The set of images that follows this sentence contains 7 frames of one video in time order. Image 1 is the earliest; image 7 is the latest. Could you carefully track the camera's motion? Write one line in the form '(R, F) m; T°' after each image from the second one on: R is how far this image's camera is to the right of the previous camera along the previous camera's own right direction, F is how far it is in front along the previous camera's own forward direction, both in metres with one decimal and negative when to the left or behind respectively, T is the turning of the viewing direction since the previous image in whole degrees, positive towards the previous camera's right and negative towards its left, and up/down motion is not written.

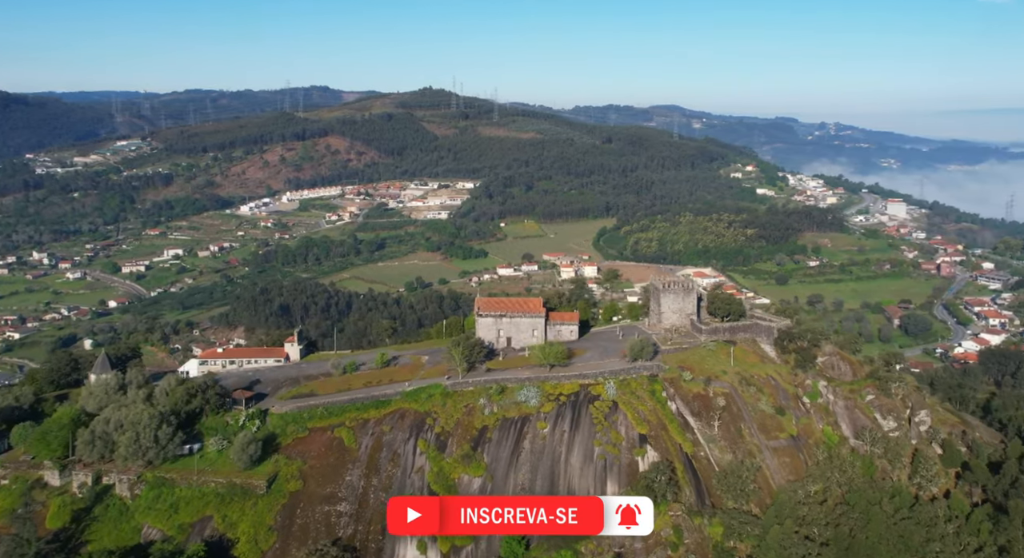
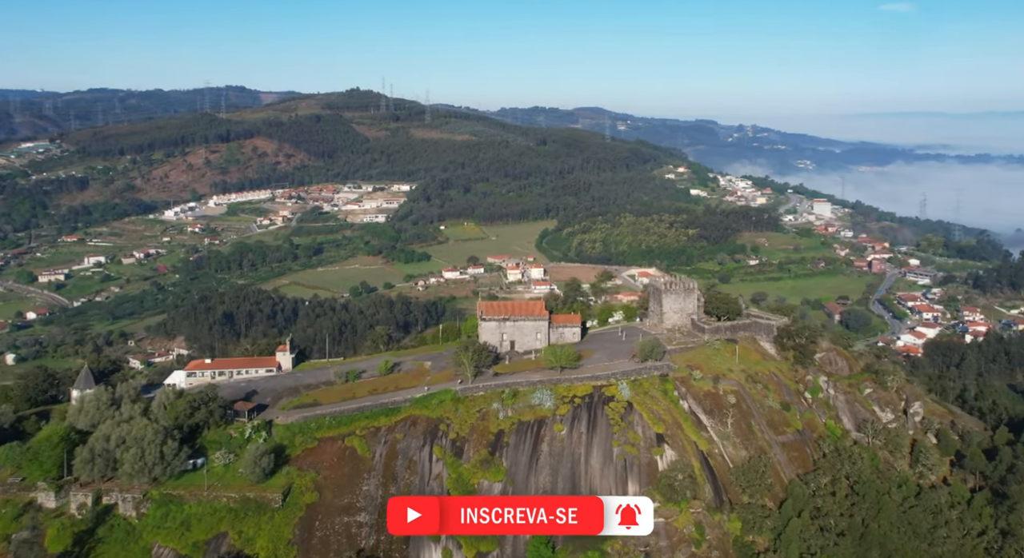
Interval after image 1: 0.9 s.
(-1.9, +0.2) m; +4°
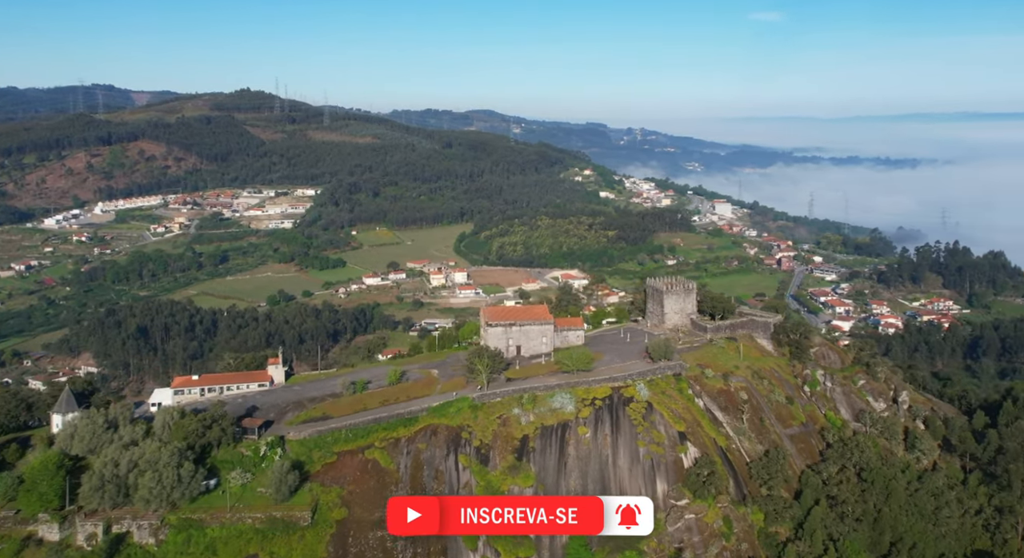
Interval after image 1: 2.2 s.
(-2.7, +0.2) m; +6°
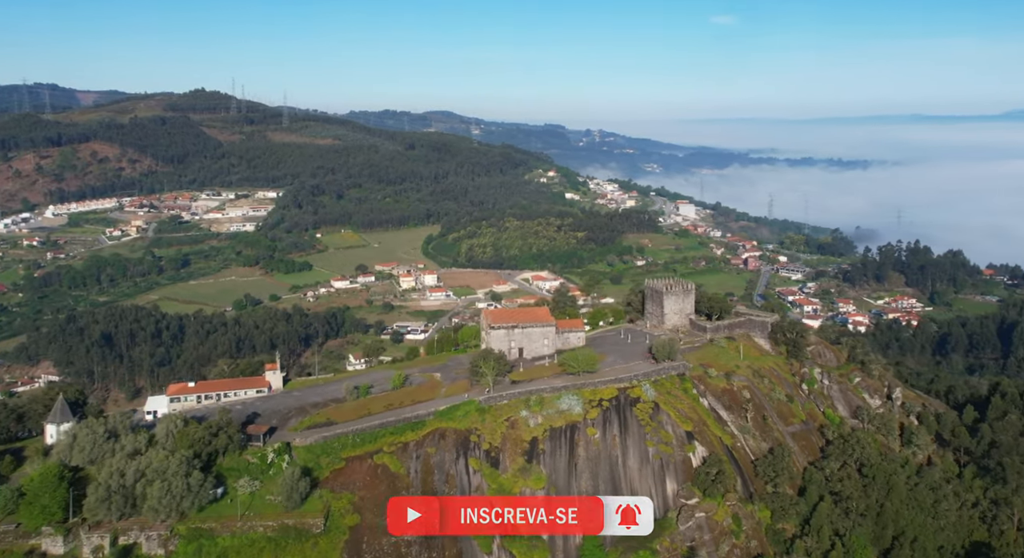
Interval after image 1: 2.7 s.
(-1.0, 0.0) m; +2°
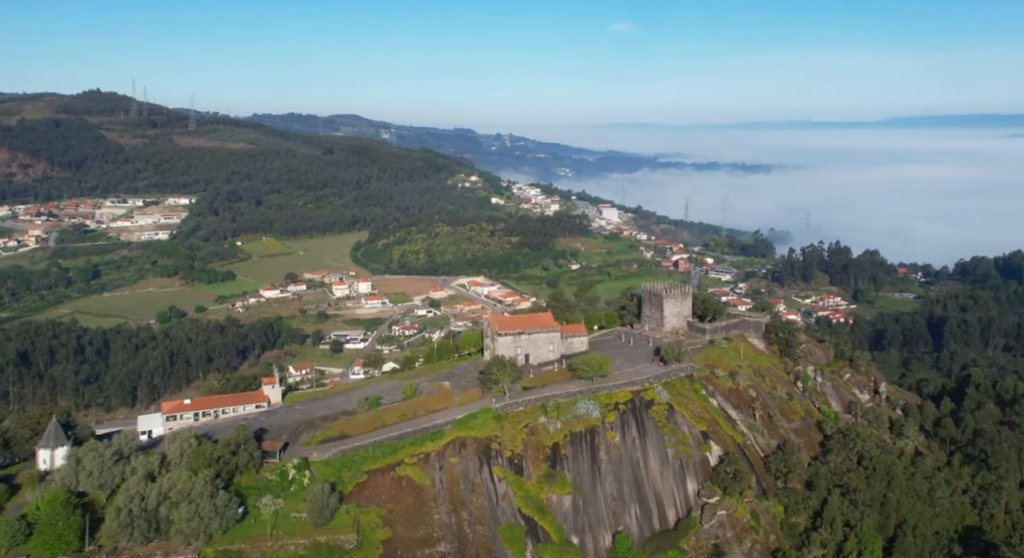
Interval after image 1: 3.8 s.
(-2.3, 0.0) m; +5°
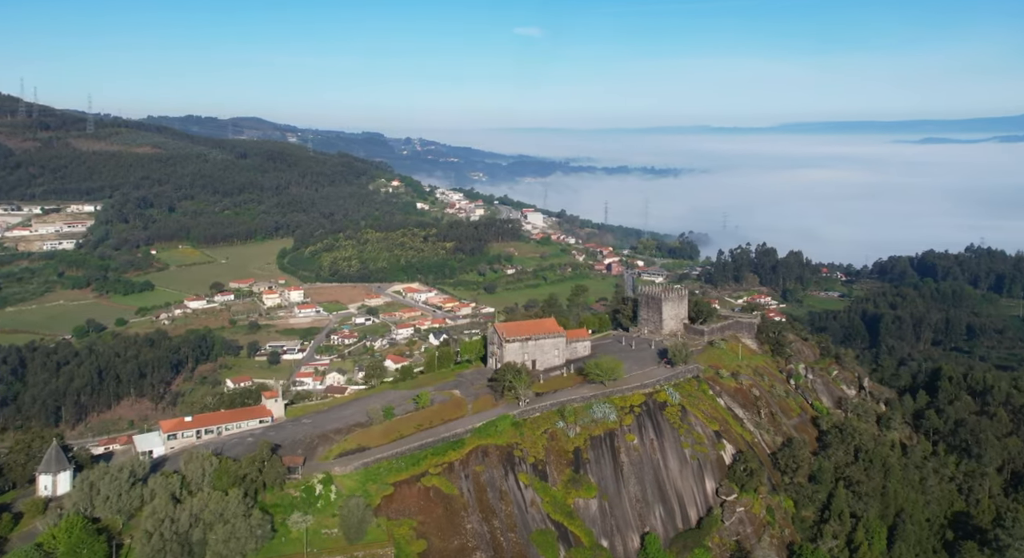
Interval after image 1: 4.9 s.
(-2.3, 0.0) m; +5°
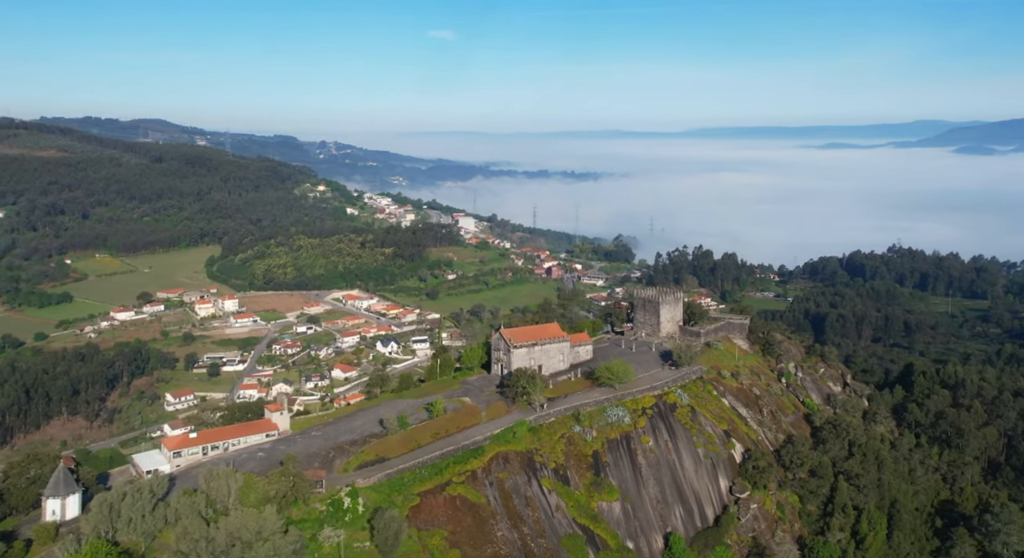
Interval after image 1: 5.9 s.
(-2.1, -0.1) m; +5°
